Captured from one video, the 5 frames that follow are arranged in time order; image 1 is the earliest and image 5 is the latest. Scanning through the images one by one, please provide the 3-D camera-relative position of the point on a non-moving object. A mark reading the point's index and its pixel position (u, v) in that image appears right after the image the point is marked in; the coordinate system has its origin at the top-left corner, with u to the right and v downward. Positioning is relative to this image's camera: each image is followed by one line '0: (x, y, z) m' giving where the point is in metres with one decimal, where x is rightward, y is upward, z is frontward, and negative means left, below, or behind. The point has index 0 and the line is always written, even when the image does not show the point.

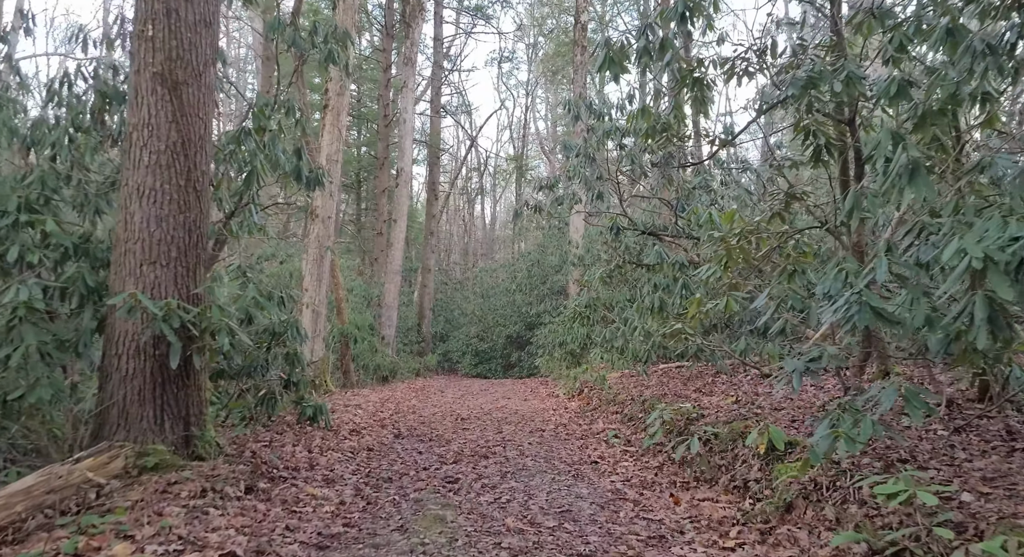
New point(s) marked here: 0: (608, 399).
0: (+1.6, -2.0, +11.4) m
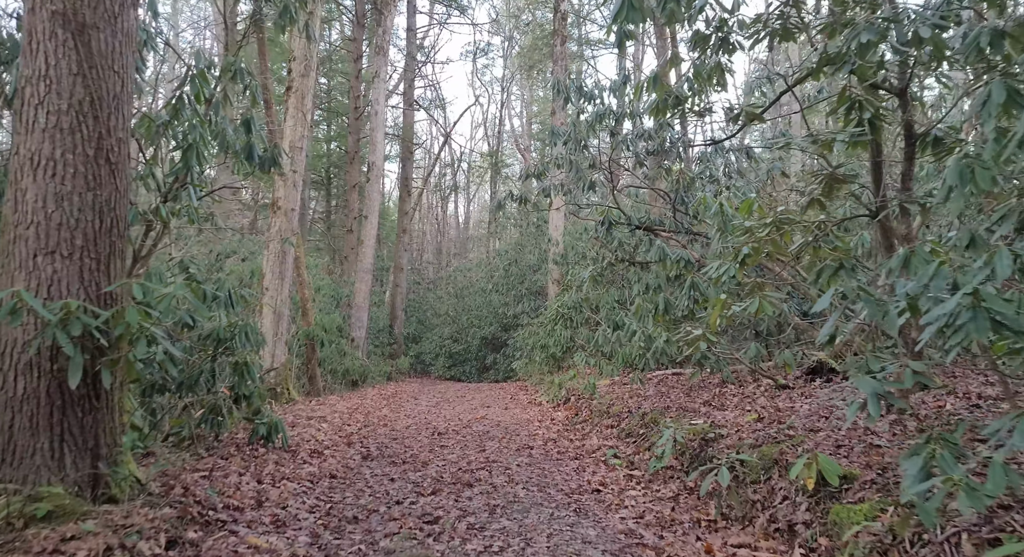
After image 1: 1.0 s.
0: (+1.3, -2.0, +10.4) m
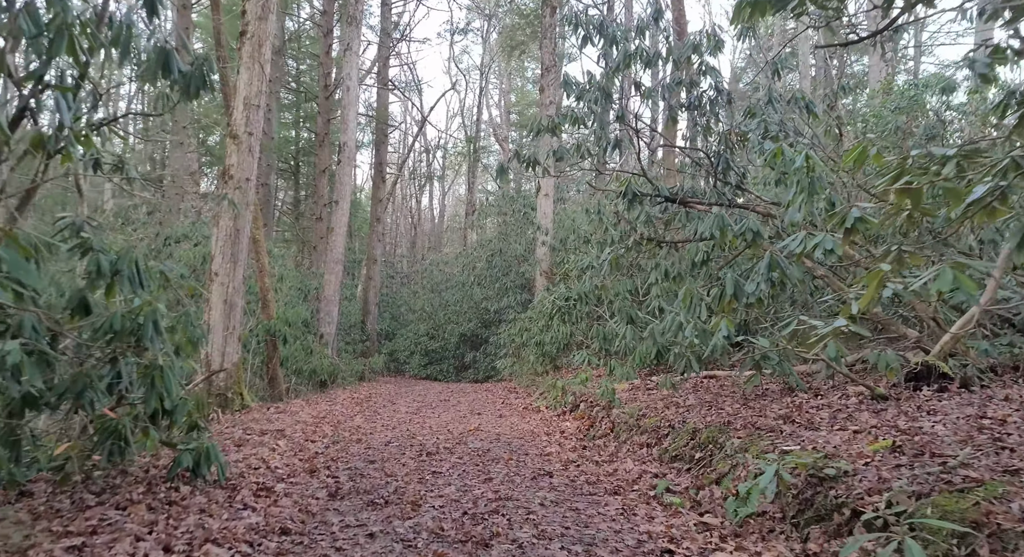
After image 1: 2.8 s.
0: (+1.4, -1.7, +8.4) m
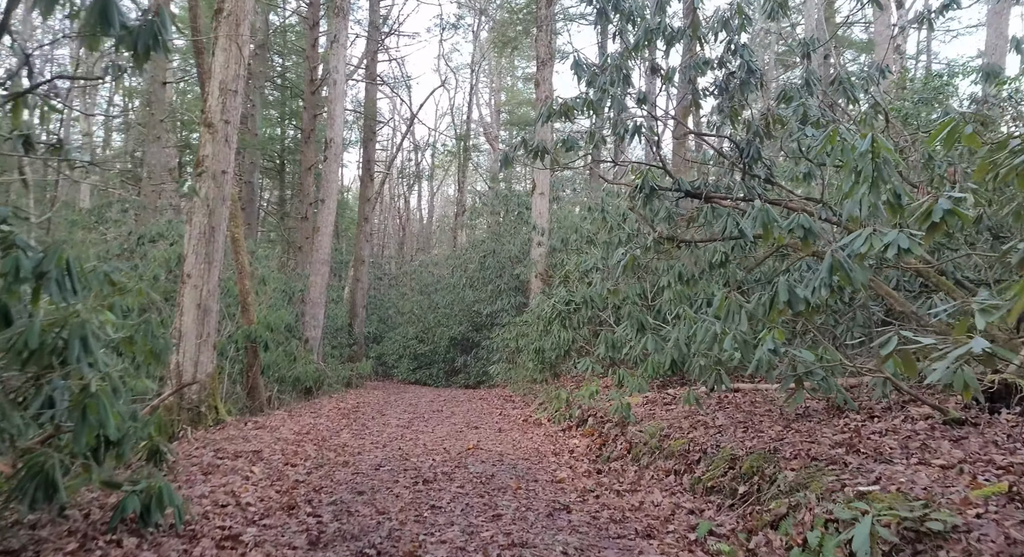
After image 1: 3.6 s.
0: (+1.5, -1.8, +7.5) m
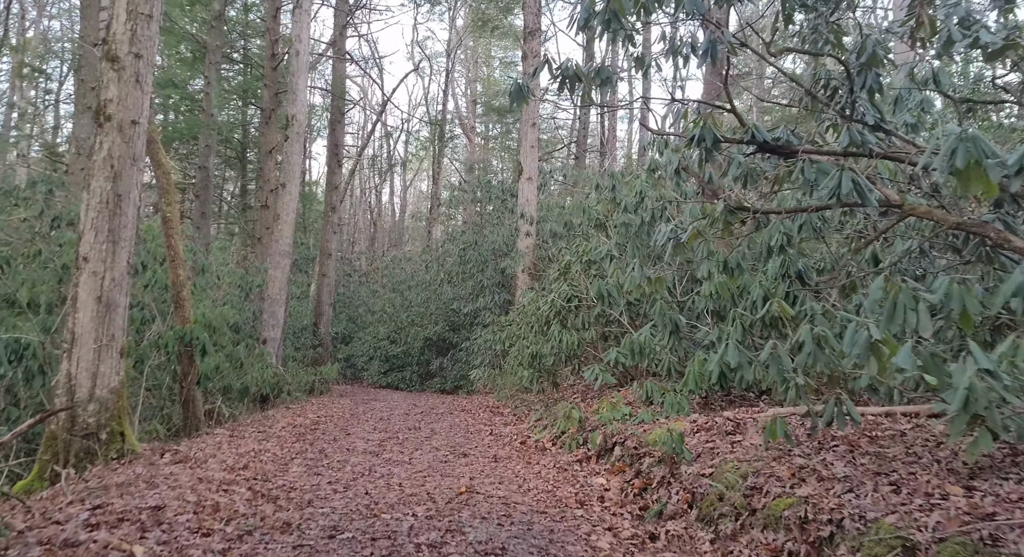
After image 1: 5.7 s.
0: (+1.6, -1.6, +5.2) m
